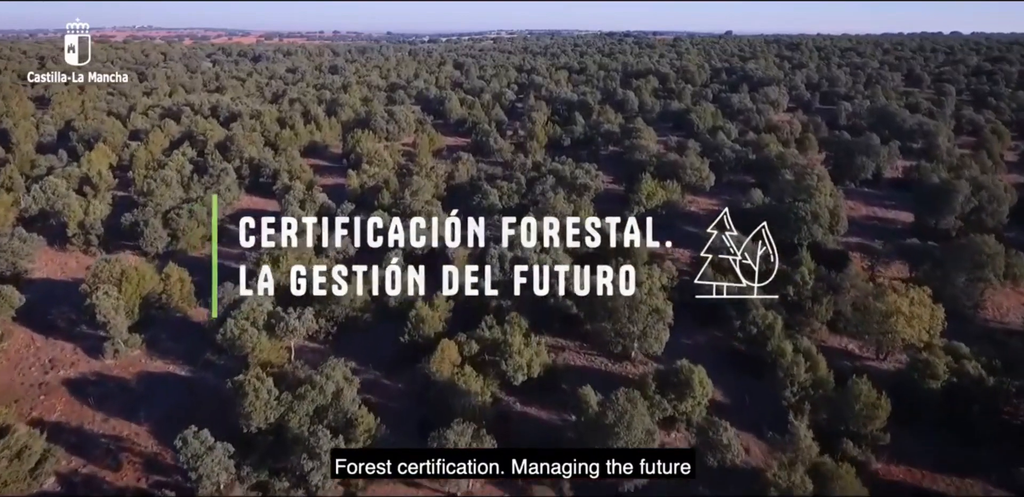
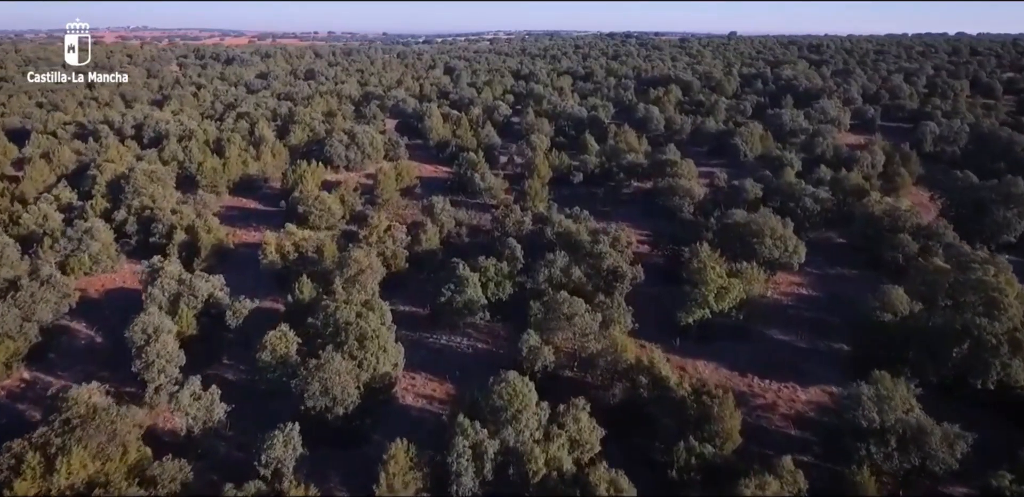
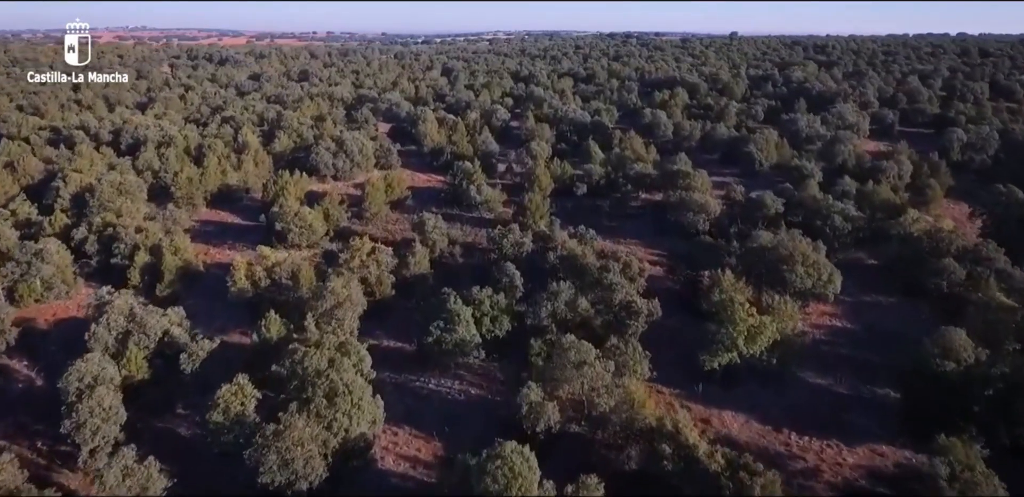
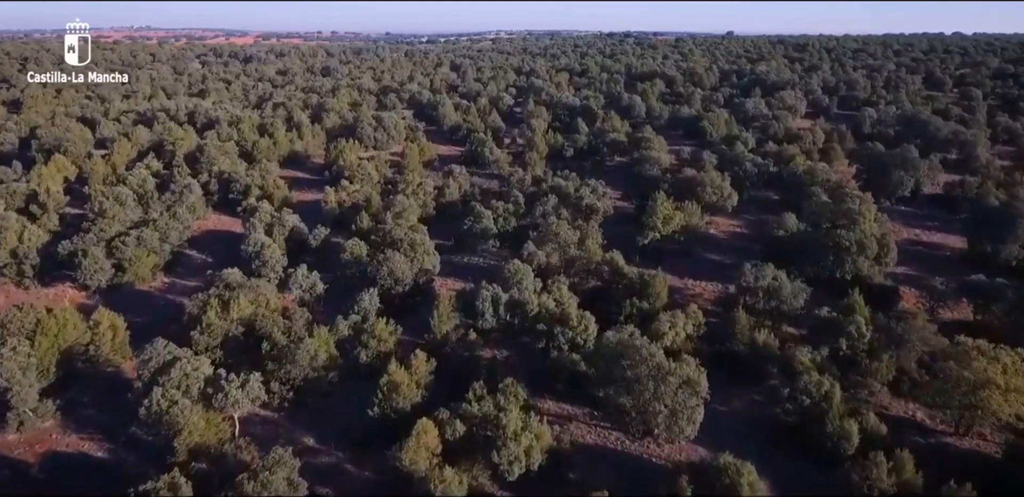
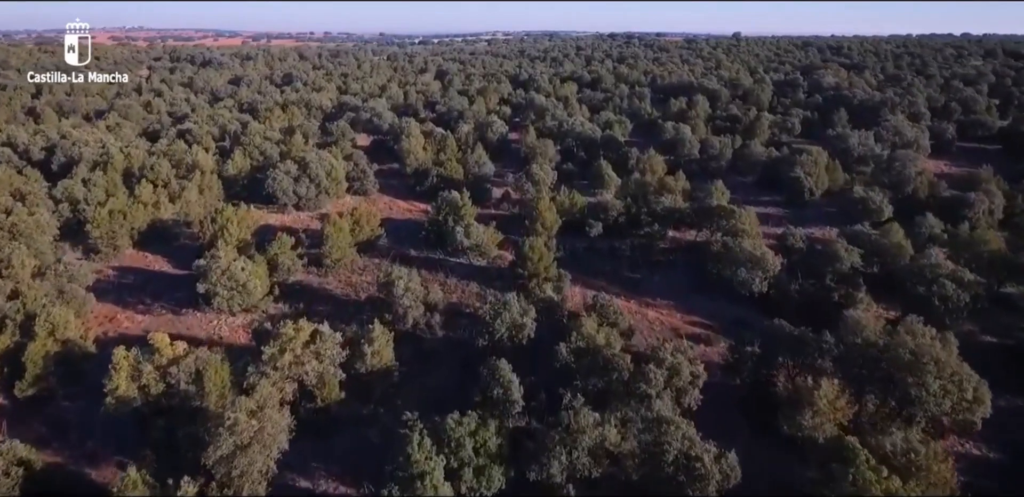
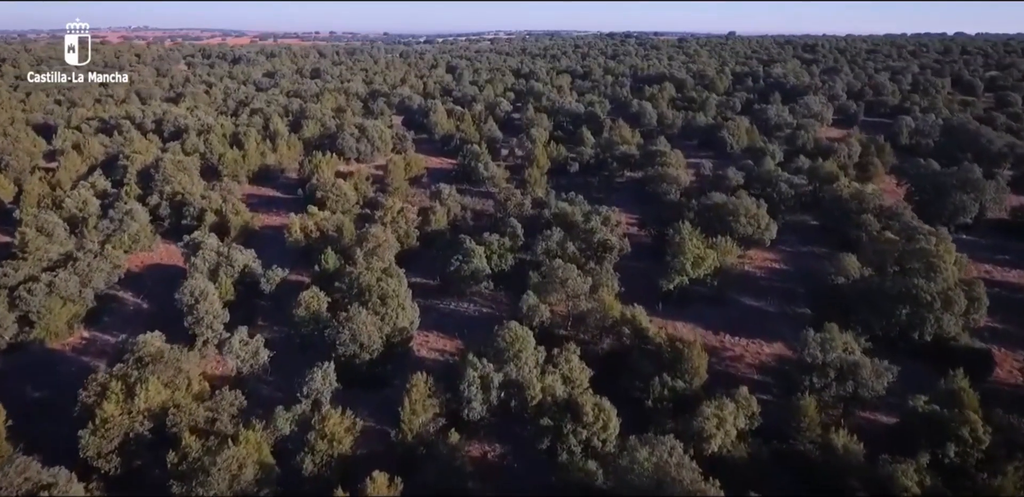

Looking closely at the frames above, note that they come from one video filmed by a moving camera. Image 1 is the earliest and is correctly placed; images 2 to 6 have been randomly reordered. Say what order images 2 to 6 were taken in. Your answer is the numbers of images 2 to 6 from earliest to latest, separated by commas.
4, 6, 2, 3, 5
